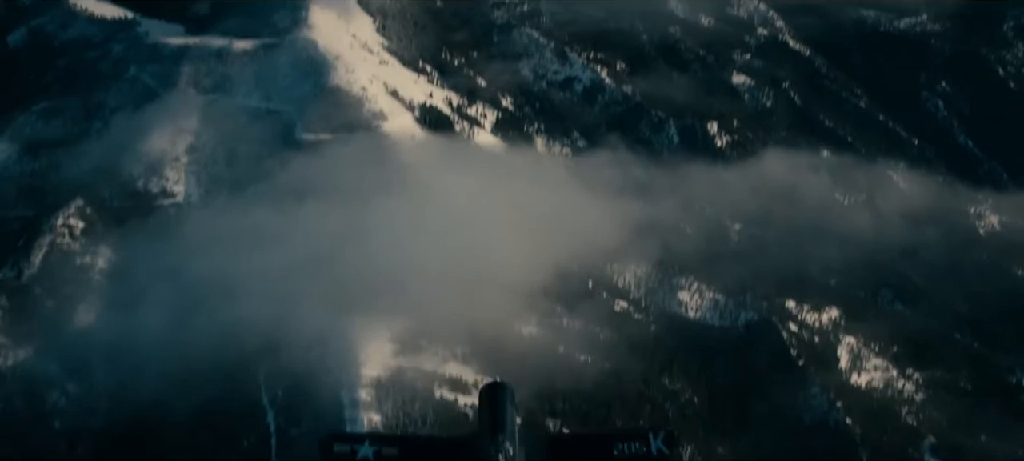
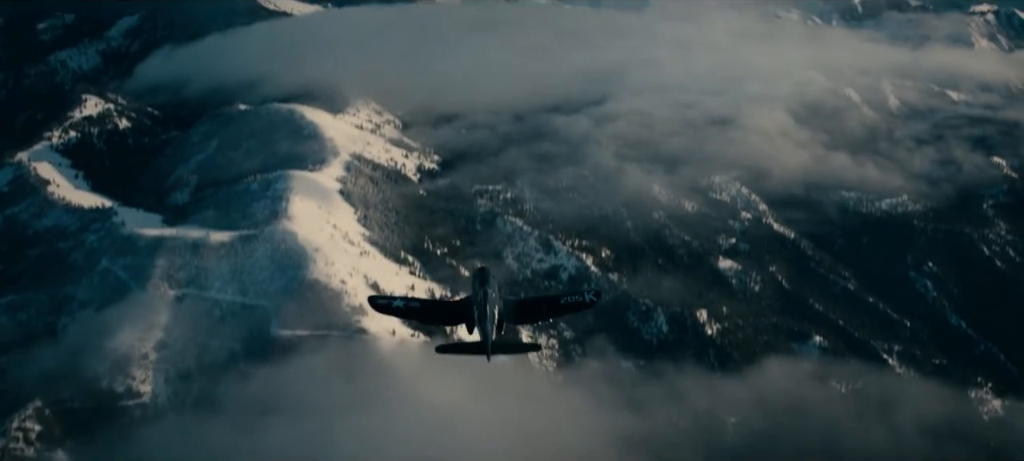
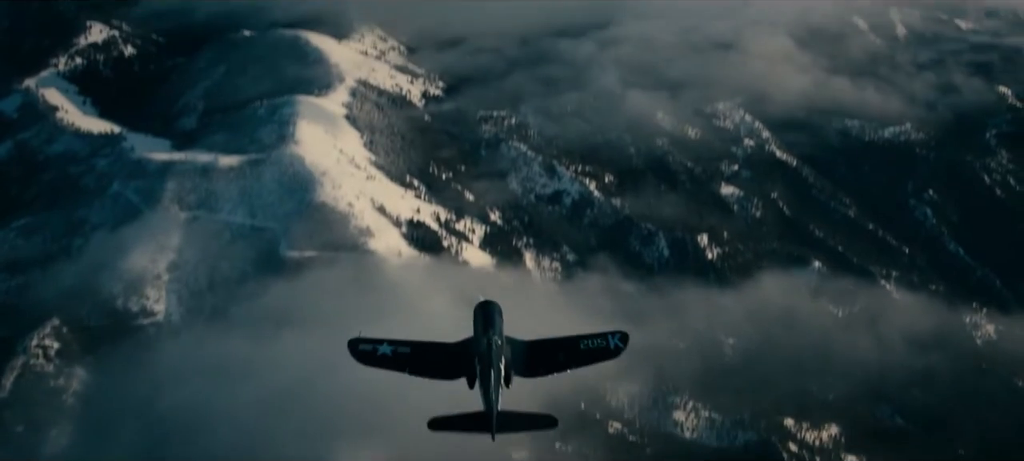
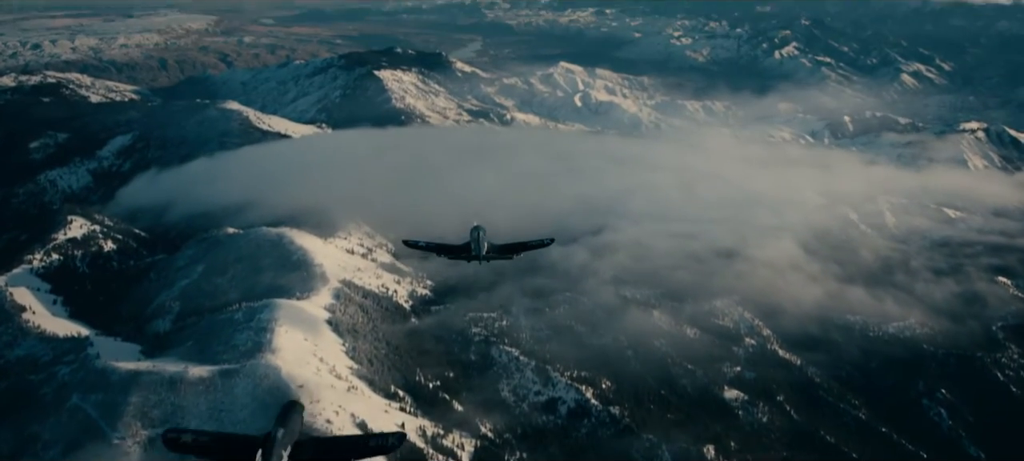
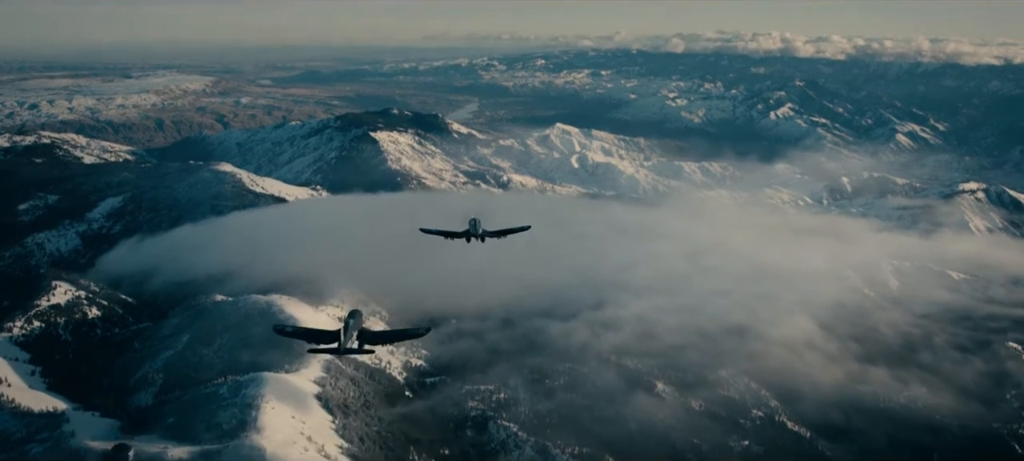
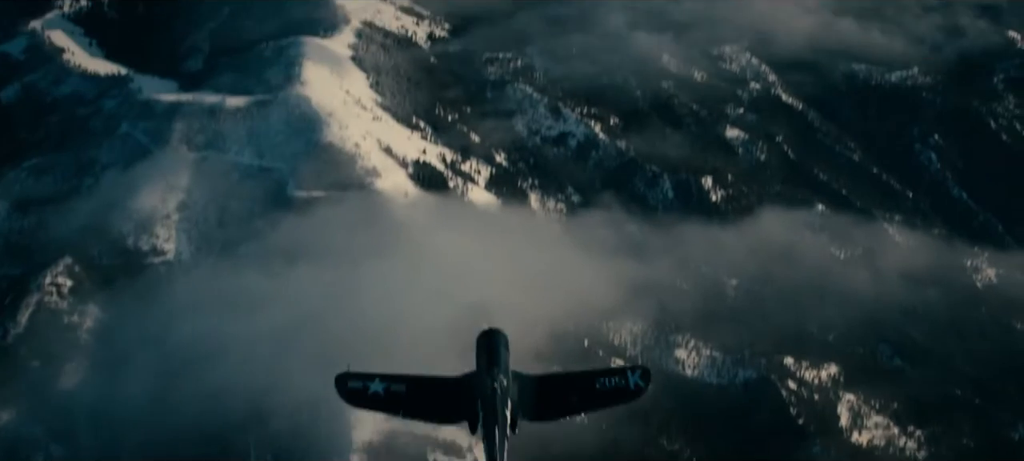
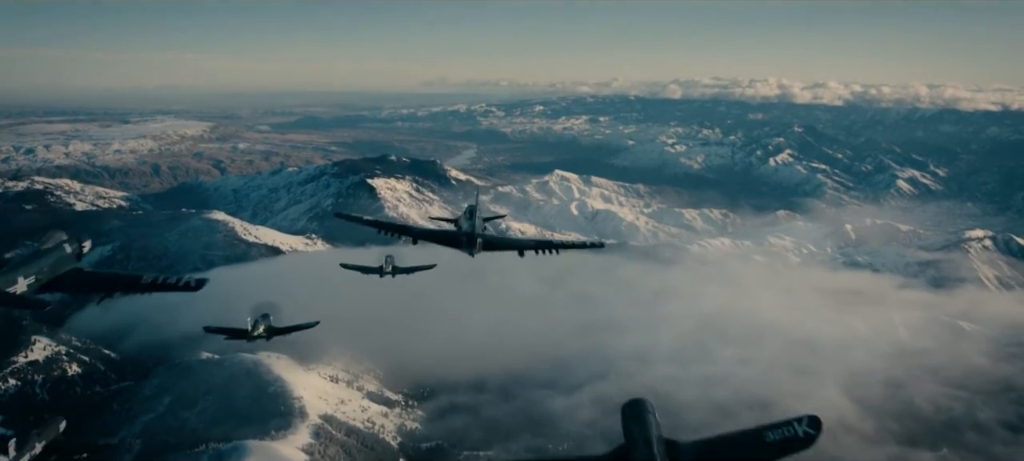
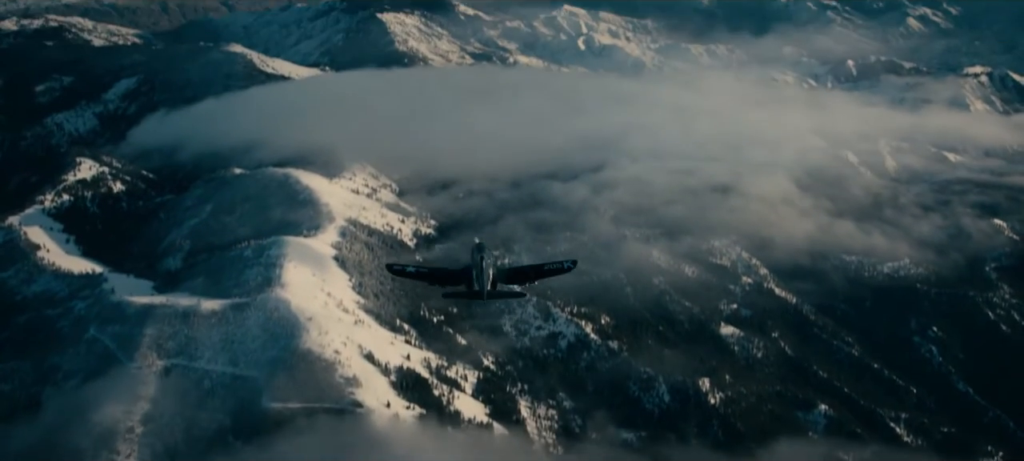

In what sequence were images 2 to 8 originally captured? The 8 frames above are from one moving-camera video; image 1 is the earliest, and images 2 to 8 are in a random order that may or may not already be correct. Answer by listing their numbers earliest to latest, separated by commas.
6, 3, 2, 8, 4, 5, 7
